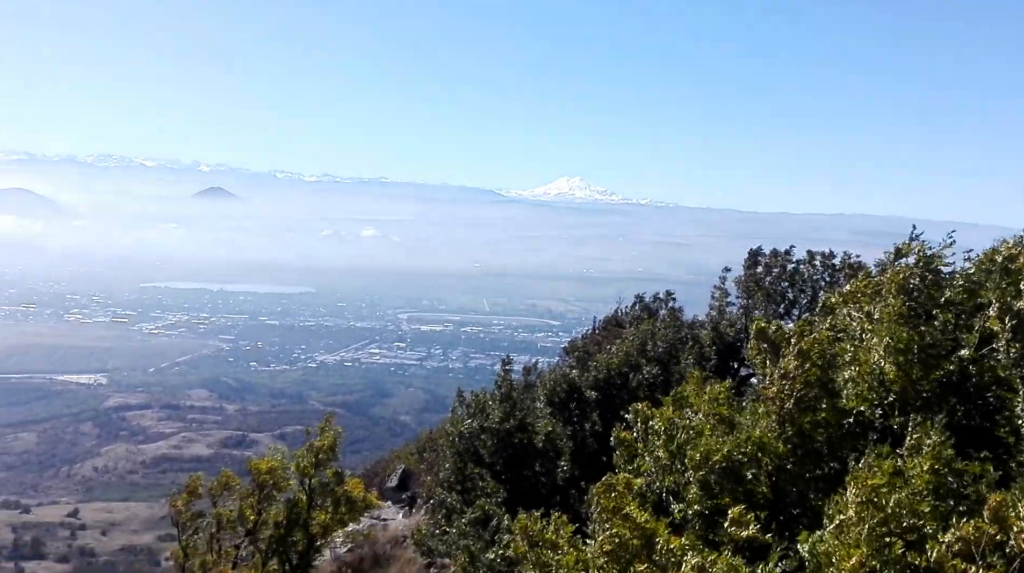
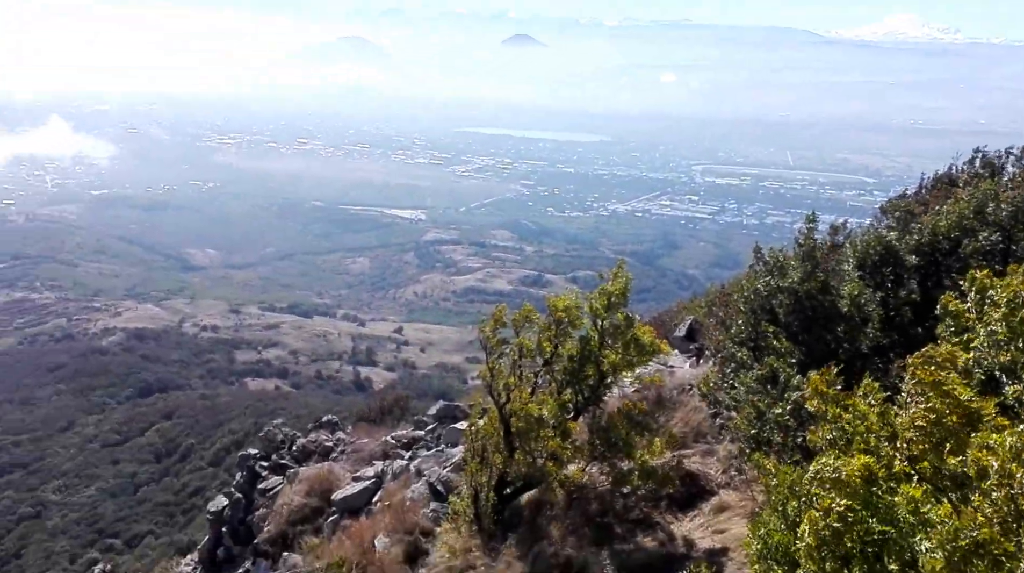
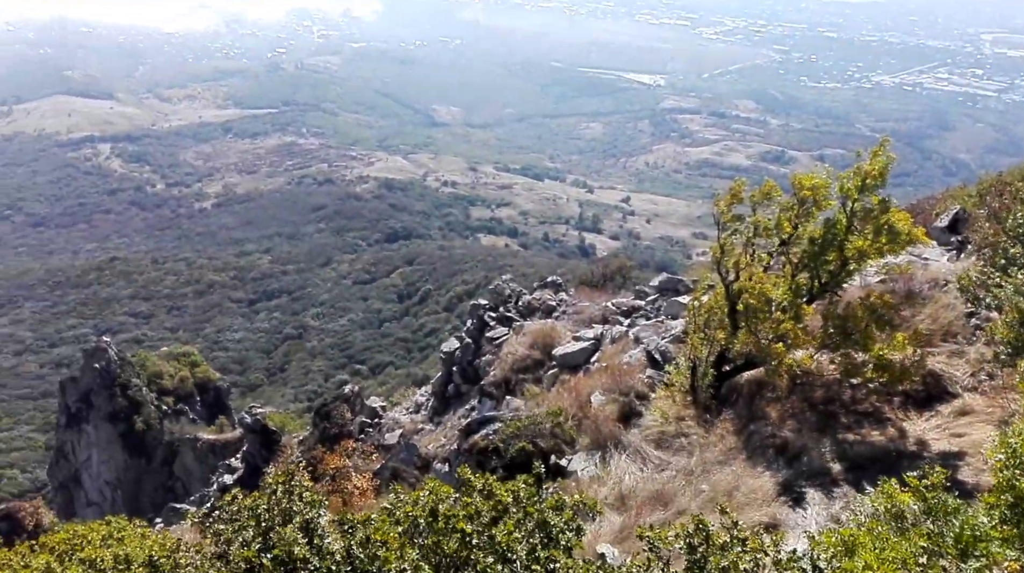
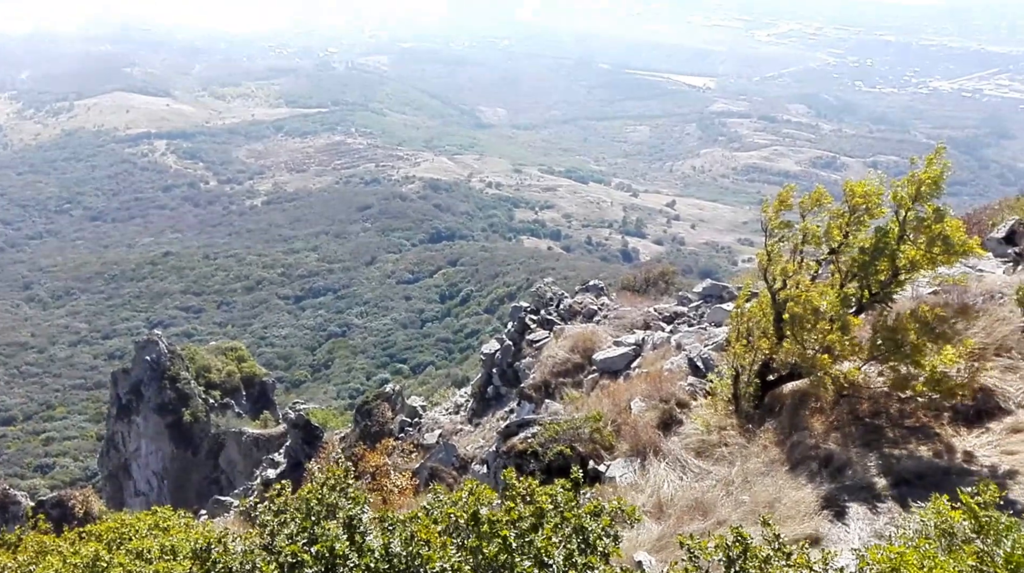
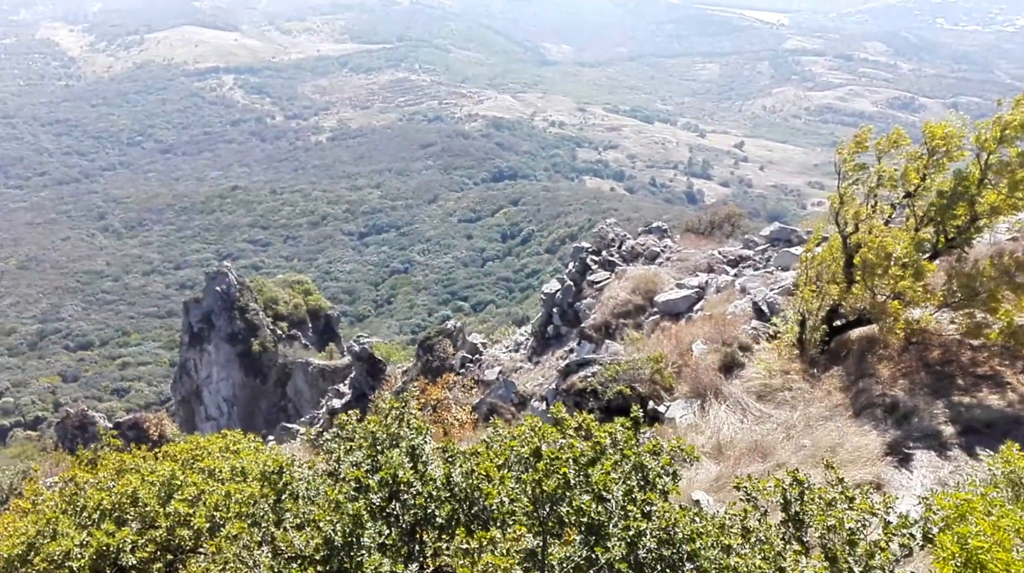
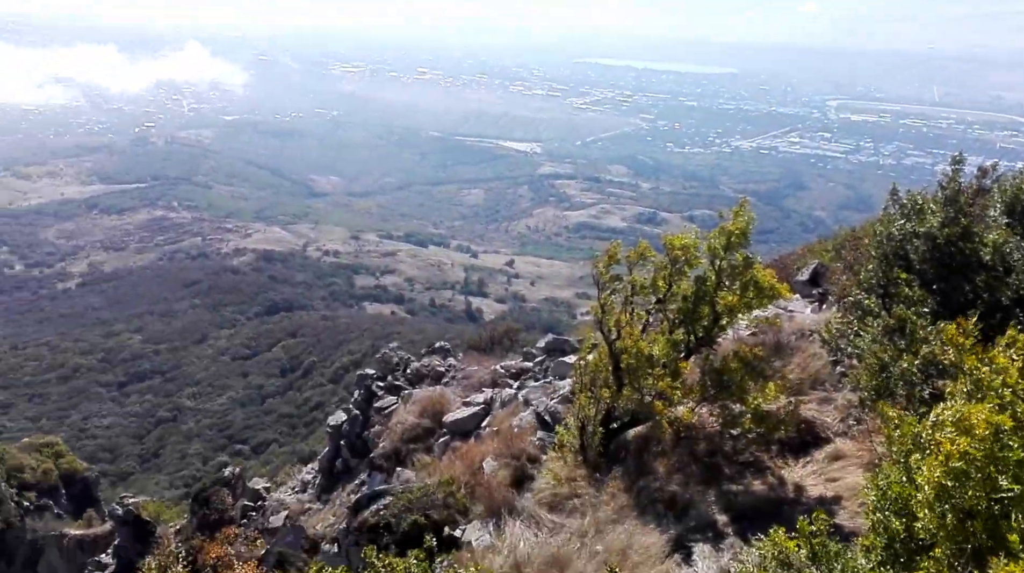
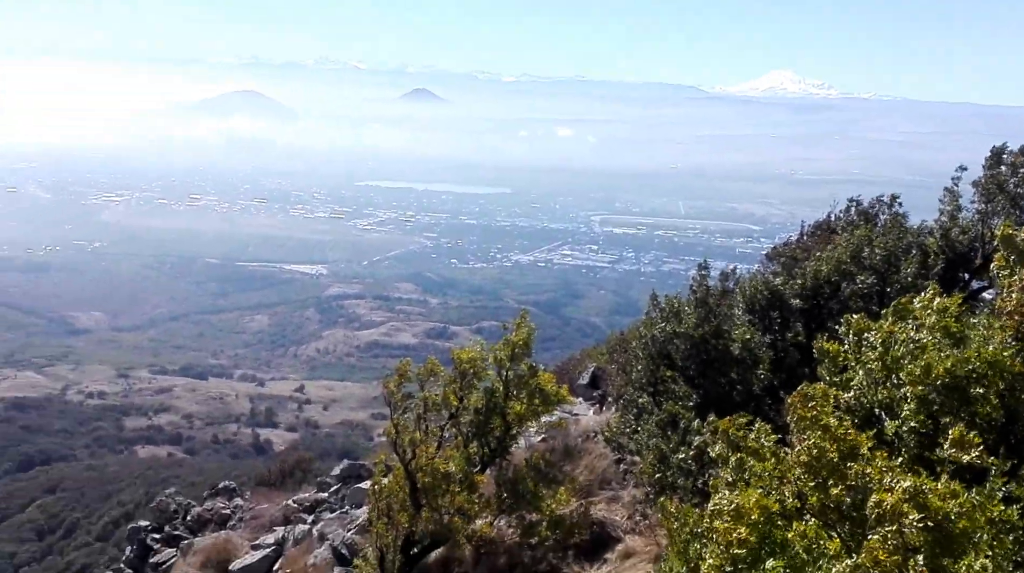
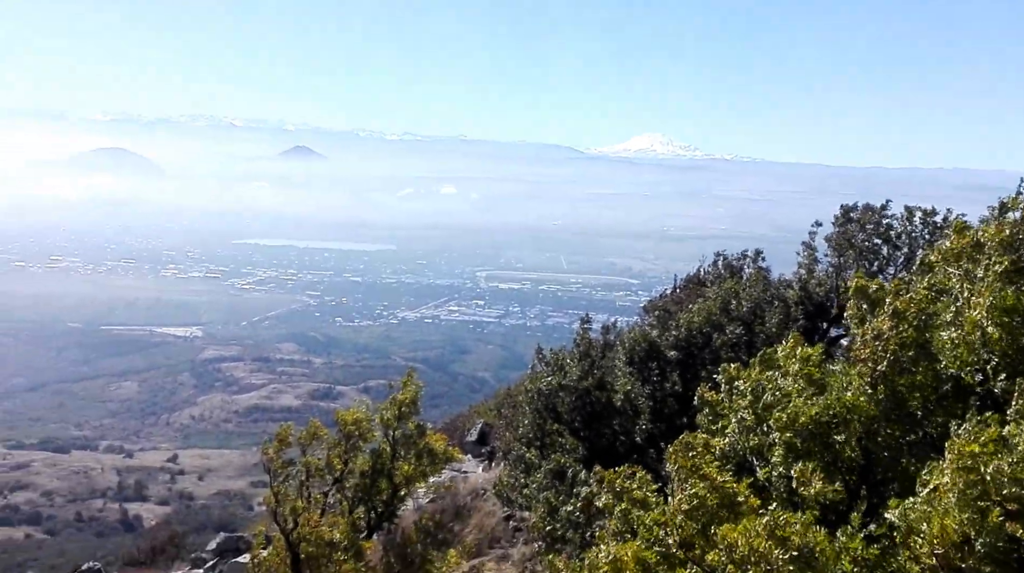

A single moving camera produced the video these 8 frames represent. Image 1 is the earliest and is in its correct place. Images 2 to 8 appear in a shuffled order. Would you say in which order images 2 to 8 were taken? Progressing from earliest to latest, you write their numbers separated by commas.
8, 7, 2, 6, 3, 5, 4
